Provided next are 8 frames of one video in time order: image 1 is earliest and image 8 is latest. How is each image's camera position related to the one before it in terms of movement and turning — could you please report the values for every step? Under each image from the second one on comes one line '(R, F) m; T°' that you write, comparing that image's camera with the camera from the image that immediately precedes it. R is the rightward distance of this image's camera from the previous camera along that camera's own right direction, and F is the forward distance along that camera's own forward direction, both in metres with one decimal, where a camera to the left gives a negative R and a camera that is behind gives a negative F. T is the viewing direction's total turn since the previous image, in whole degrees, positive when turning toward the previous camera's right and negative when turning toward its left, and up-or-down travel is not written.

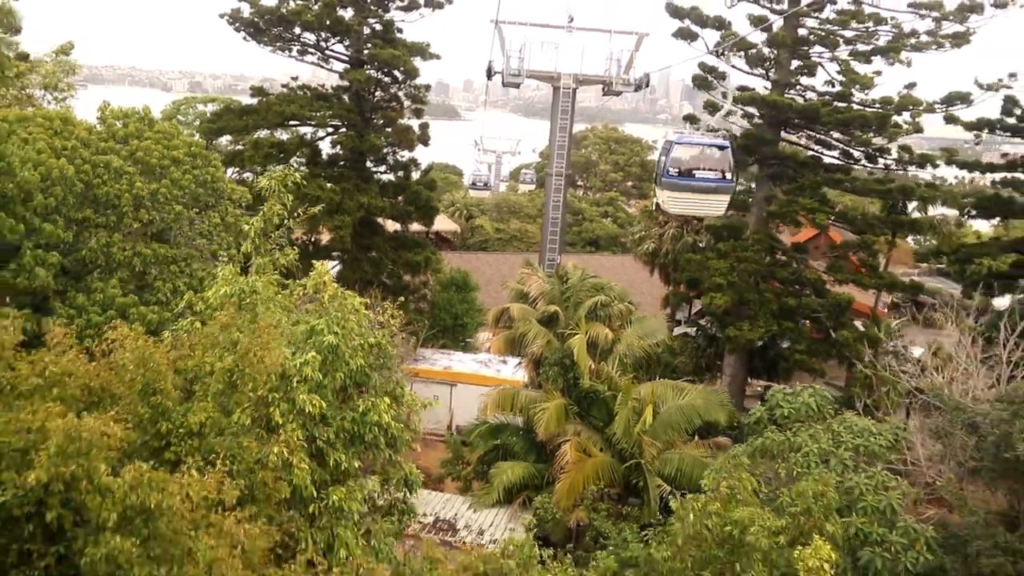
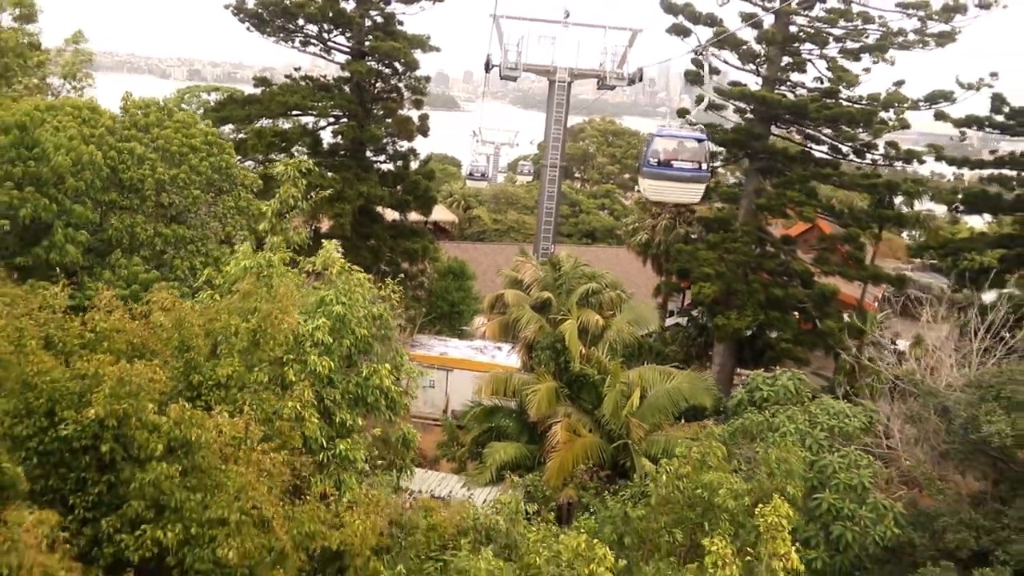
(0.0, -0.4) m; 0°
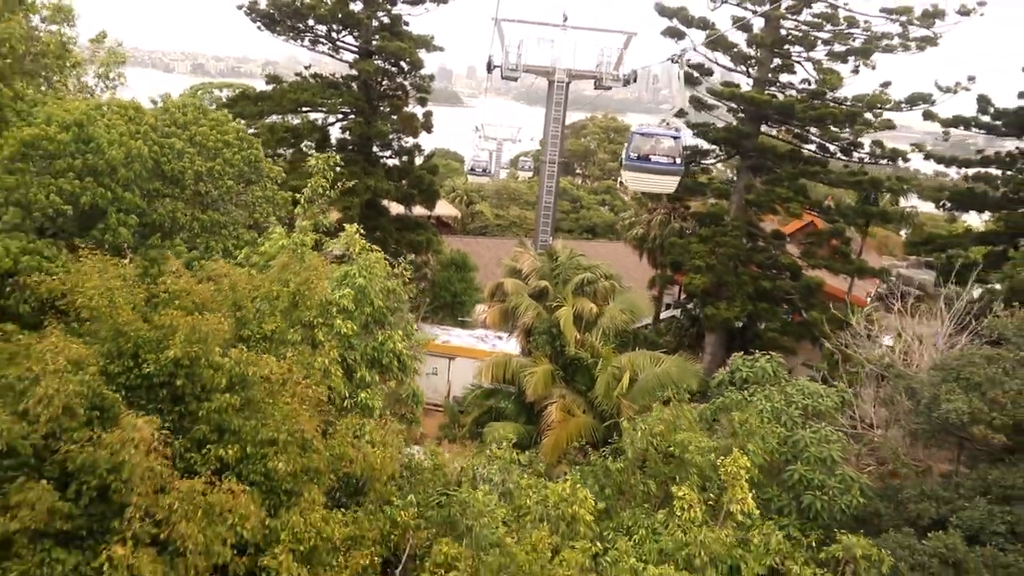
(0.0, -0.7) m; 0°
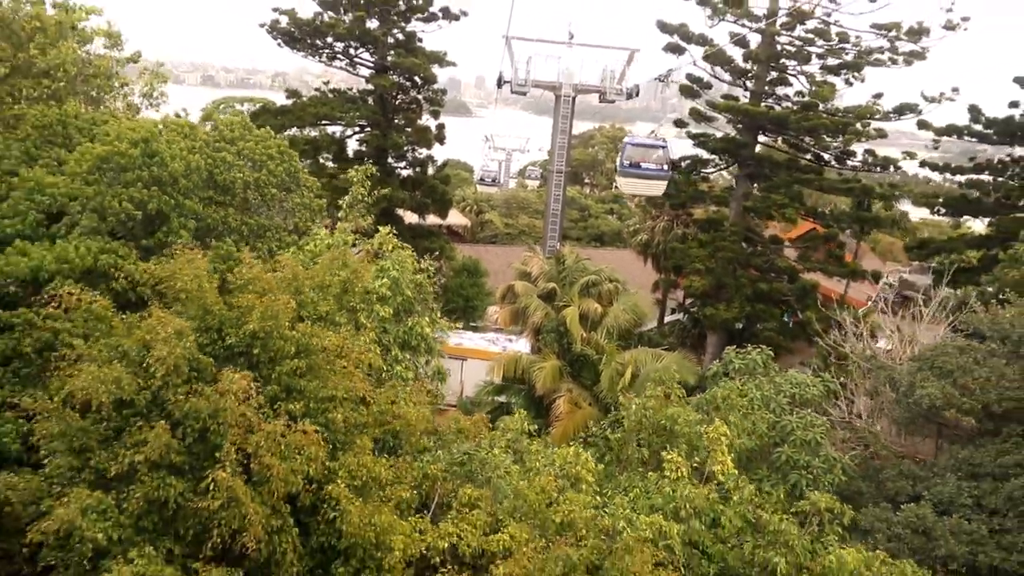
(0.0, -0.8) m; 0°
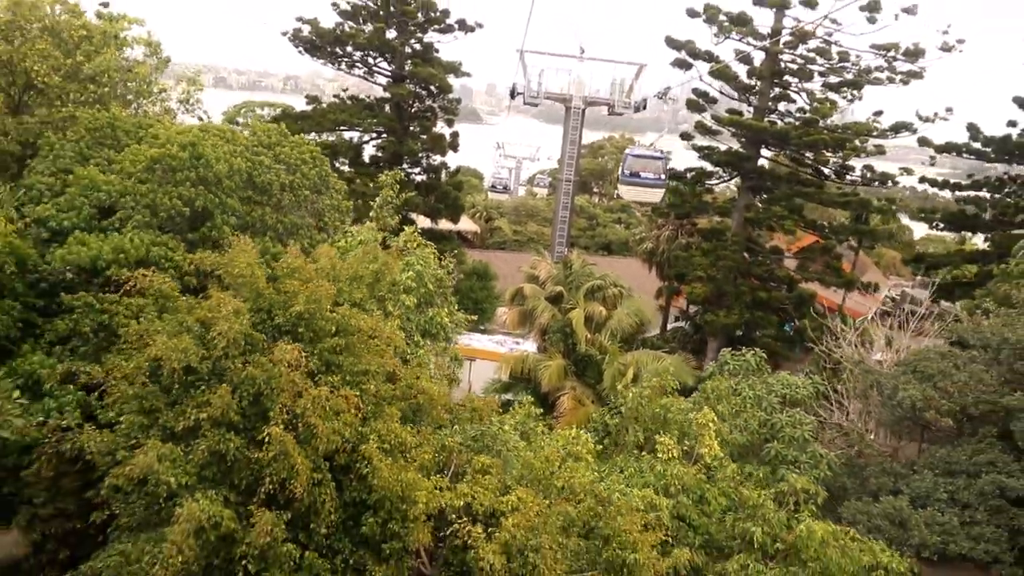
(0.0, -0.6) m; 0°
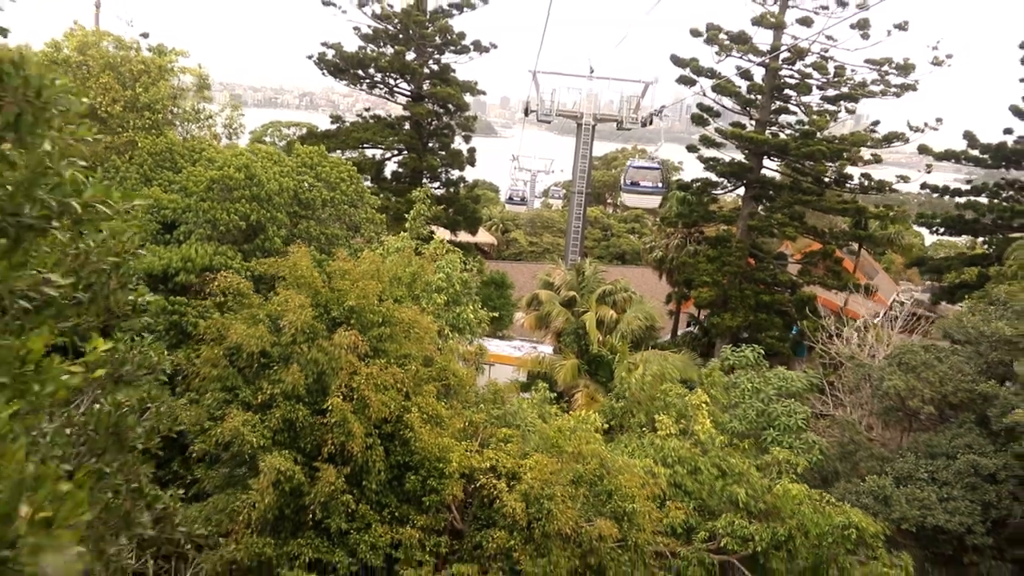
(0.0, -0.9) m; -1°
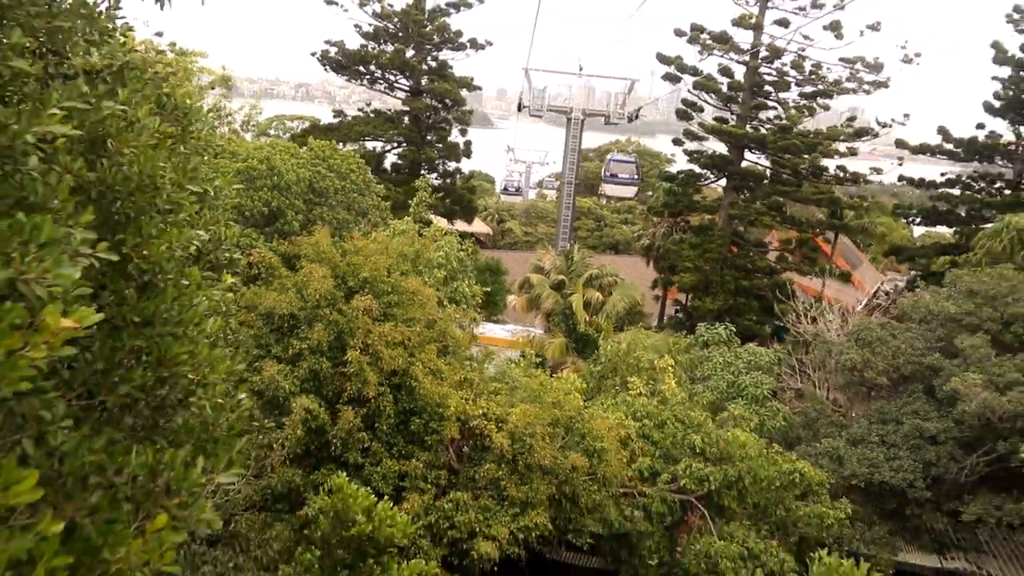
(0.0, -1.0) m; 0°
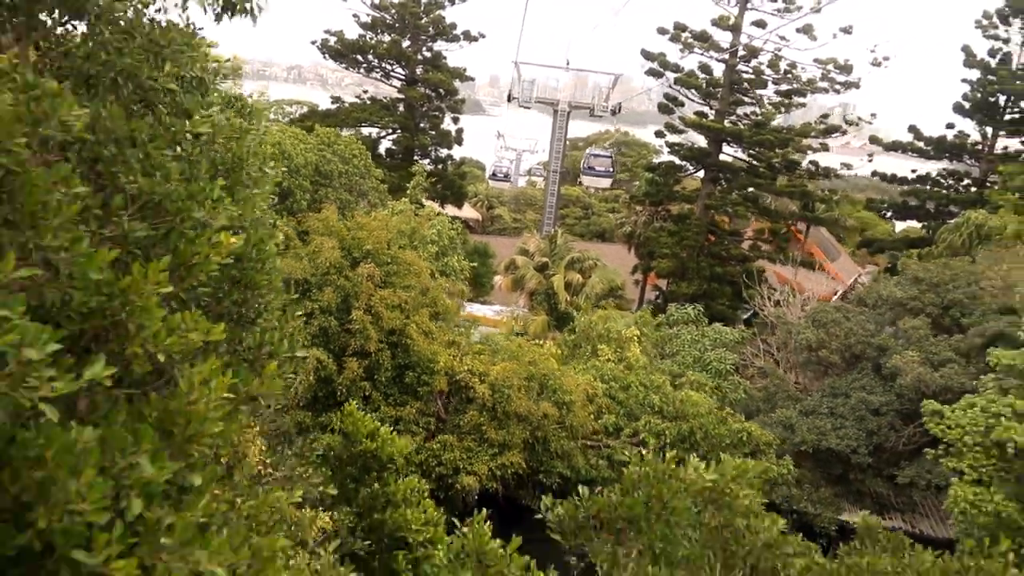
(0.0, -1.0) m; +1°
